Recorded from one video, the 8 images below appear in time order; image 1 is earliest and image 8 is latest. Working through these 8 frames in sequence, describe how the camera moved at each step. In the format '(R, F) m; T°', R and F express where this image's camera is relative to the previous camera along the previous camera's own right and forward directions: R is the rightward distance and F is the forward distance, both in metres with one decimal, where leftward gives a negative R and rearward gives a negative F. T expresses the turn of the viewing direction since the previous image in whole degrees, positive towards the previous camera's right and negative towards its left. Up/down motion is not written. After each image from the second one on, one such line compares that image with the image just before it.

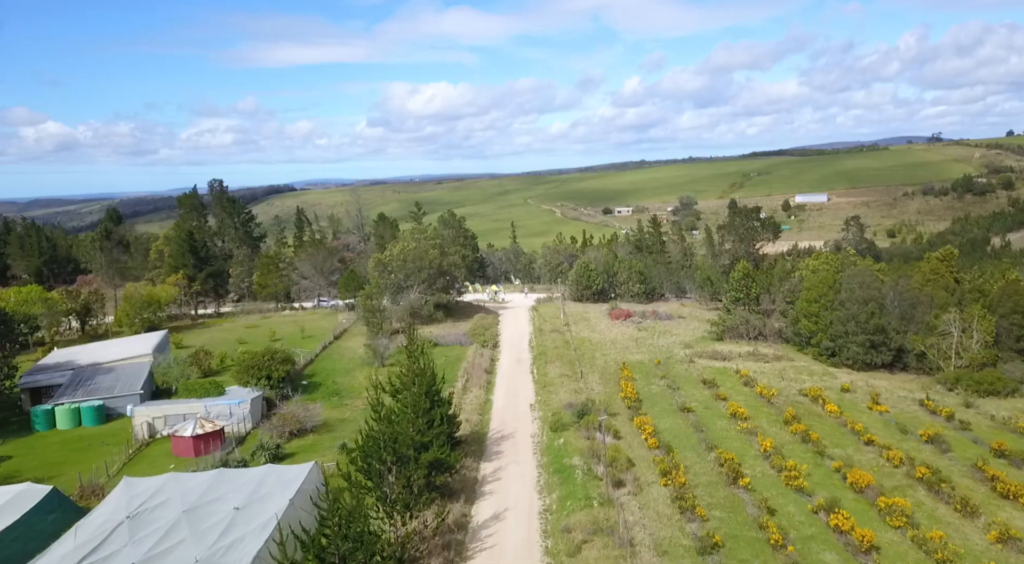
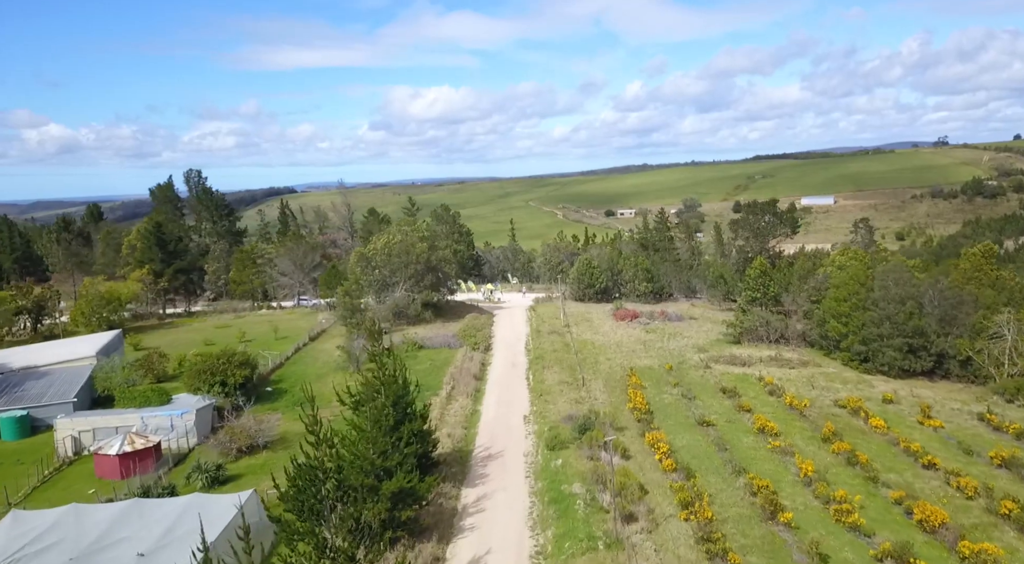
(+0.5, +5.6) m; 0°
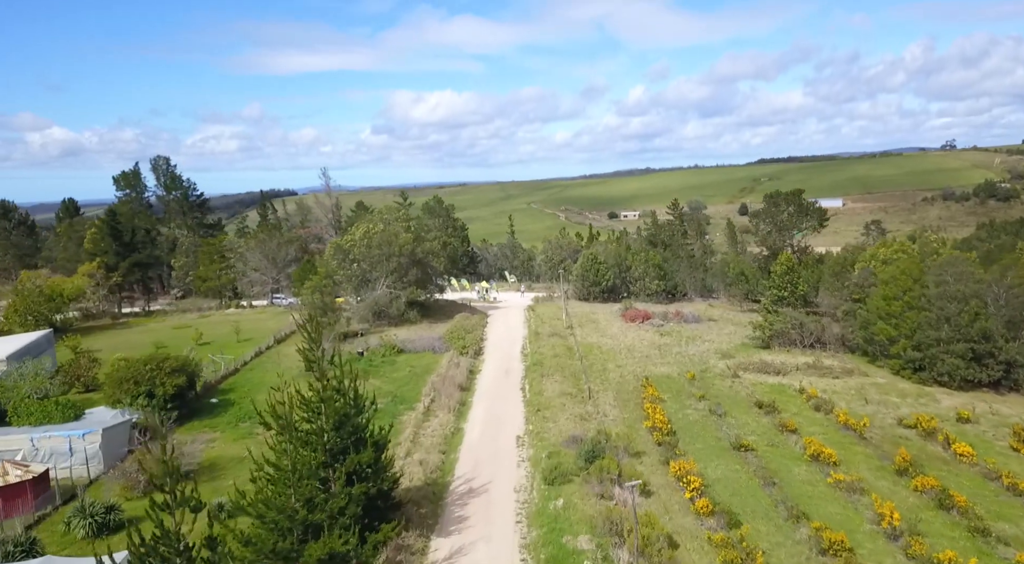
(+0.5, +6.7) m; 0°
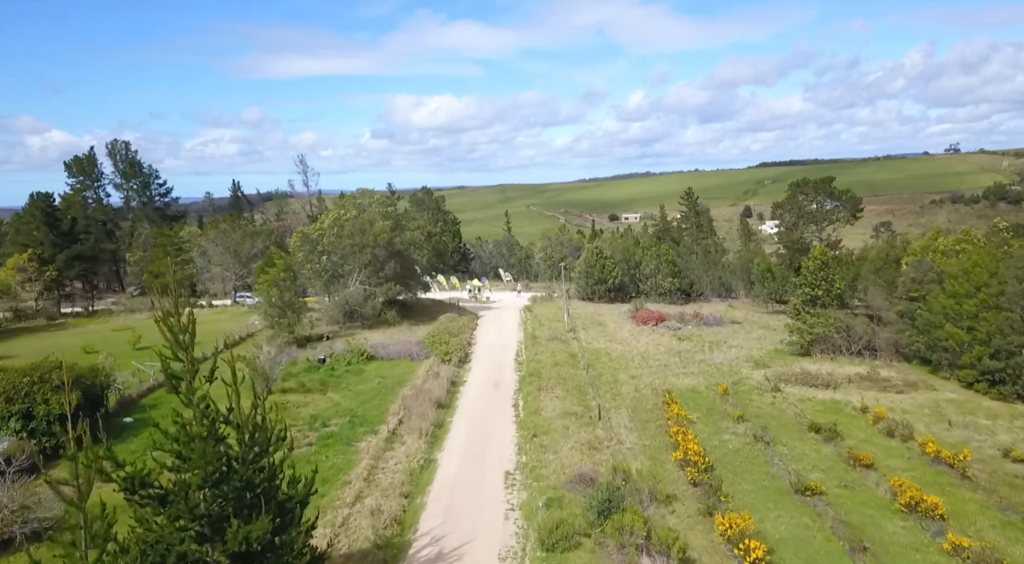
(+0.4, +7.0) m; 0°
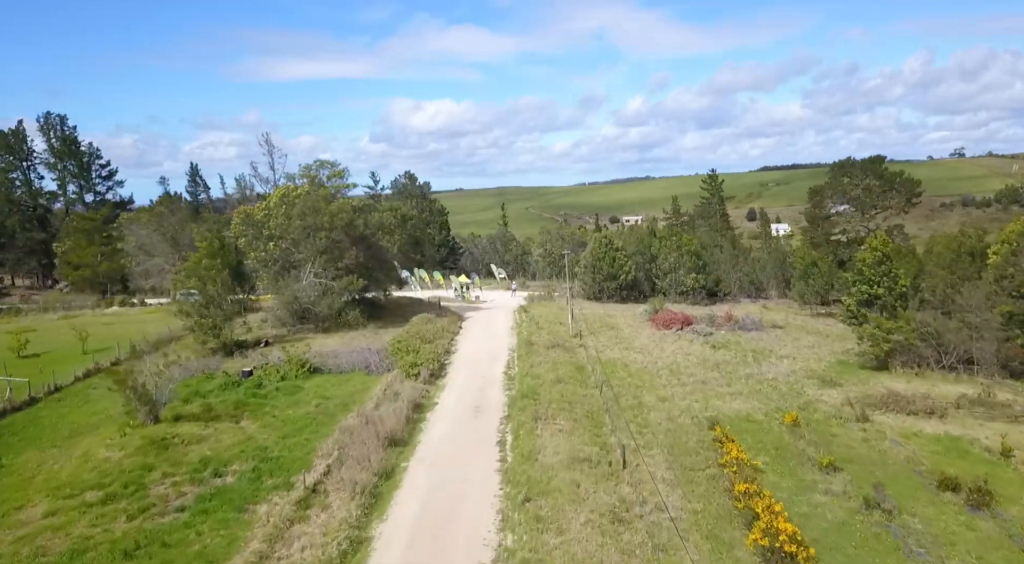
(+0.4, +8.6) m; 0°
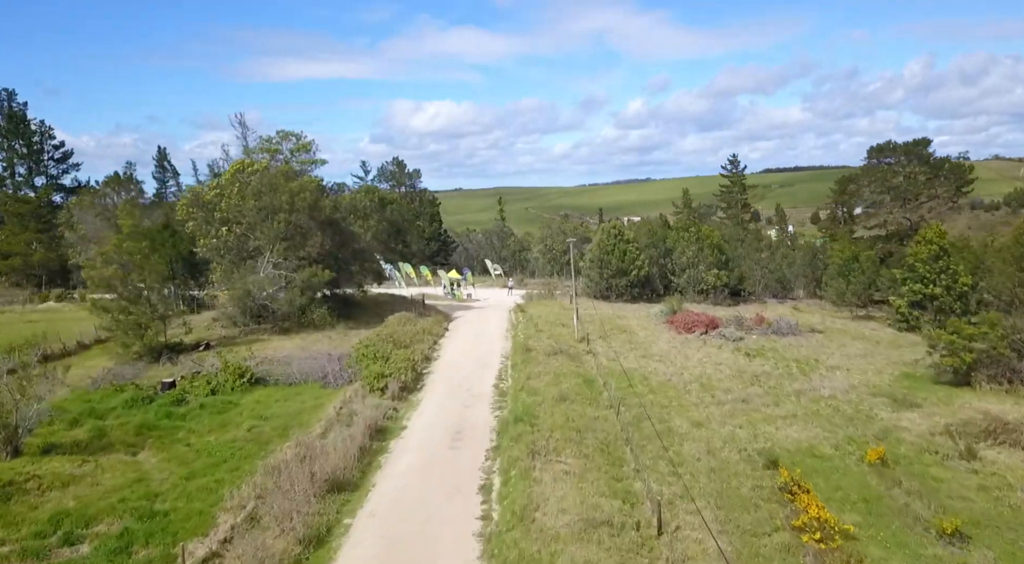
(+0.2, +5.6) m; 0°
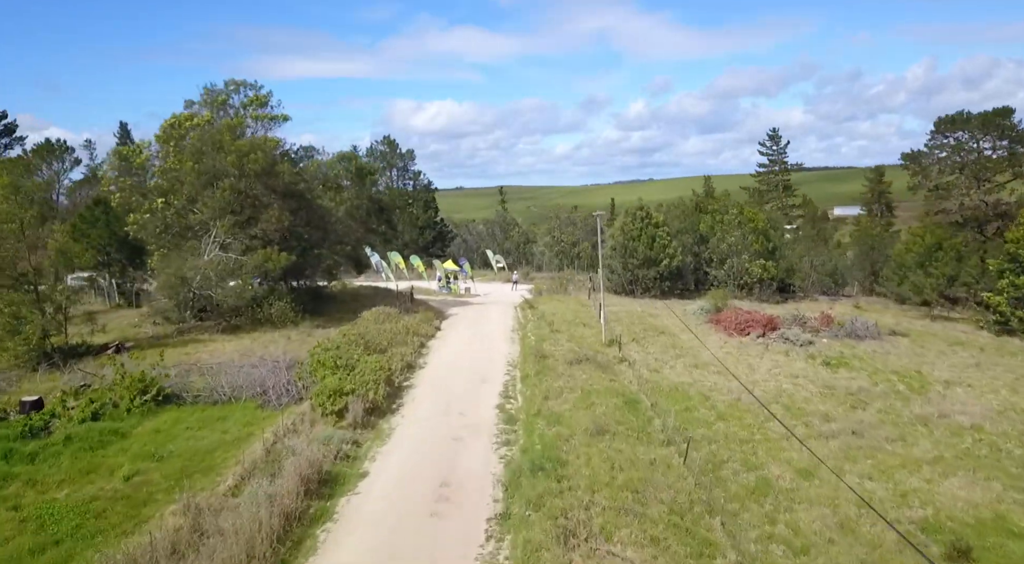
(-0.3, +6.4) m; 0°
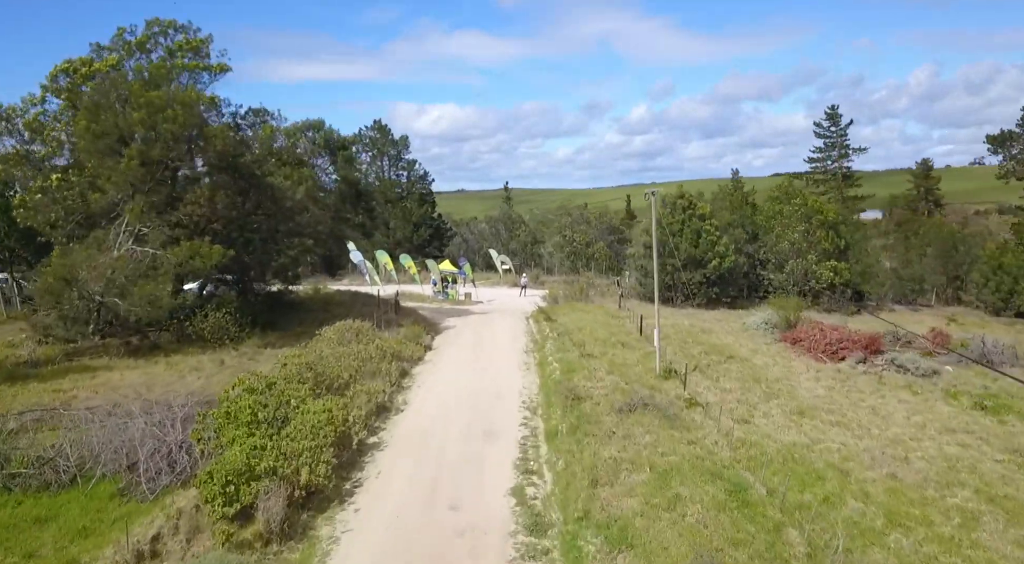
(-0.3, +6.4) m; 0°
